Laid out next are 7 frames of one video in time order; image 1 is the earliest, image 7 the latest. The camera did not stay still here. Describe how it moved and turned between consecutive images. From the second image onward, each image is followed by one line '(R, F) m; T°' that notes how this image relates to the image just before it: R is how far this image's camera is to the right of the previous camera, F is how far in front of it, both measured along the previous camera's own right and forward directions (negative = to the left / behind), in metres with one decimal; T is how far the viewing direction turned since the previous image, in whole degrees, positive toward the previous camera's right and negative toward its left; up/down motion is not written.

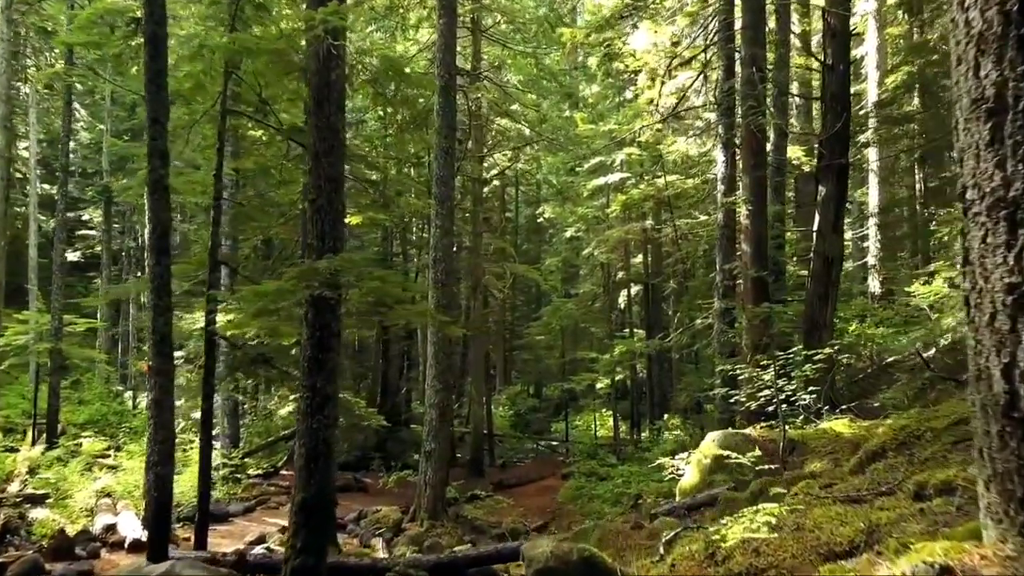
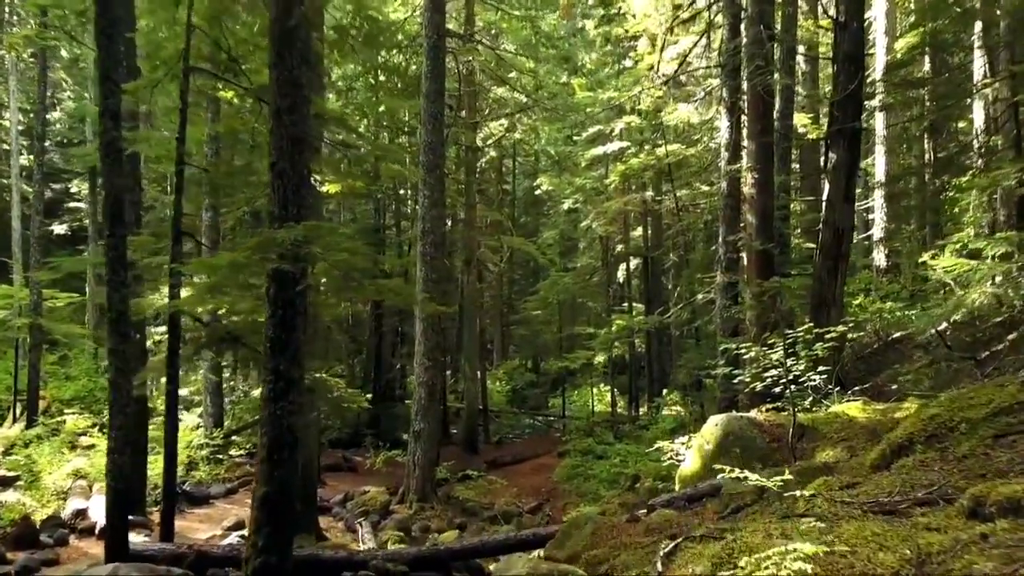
(+0.1, +0.6) m; 0°
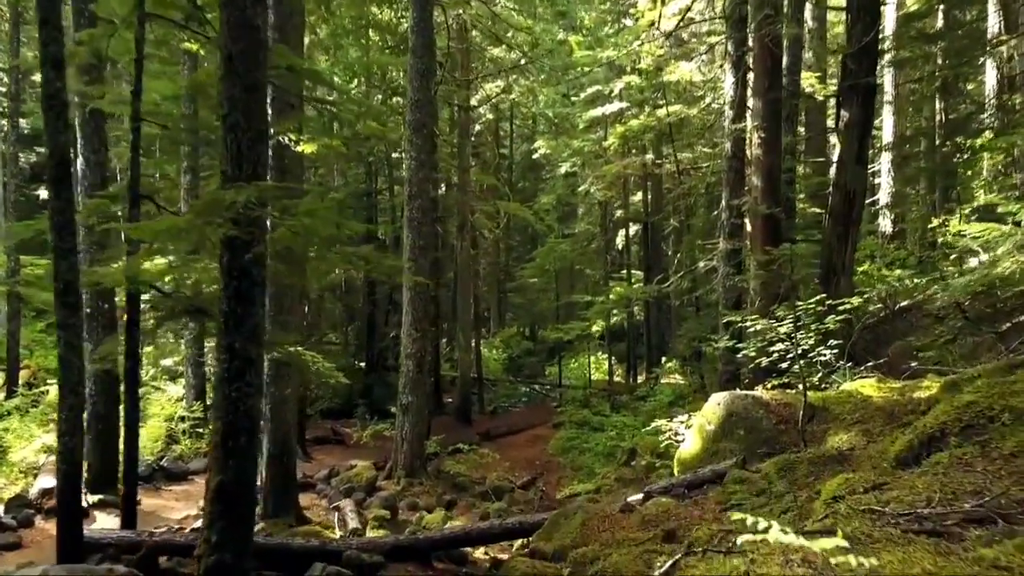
(+0.1, +0.6) m; 0°
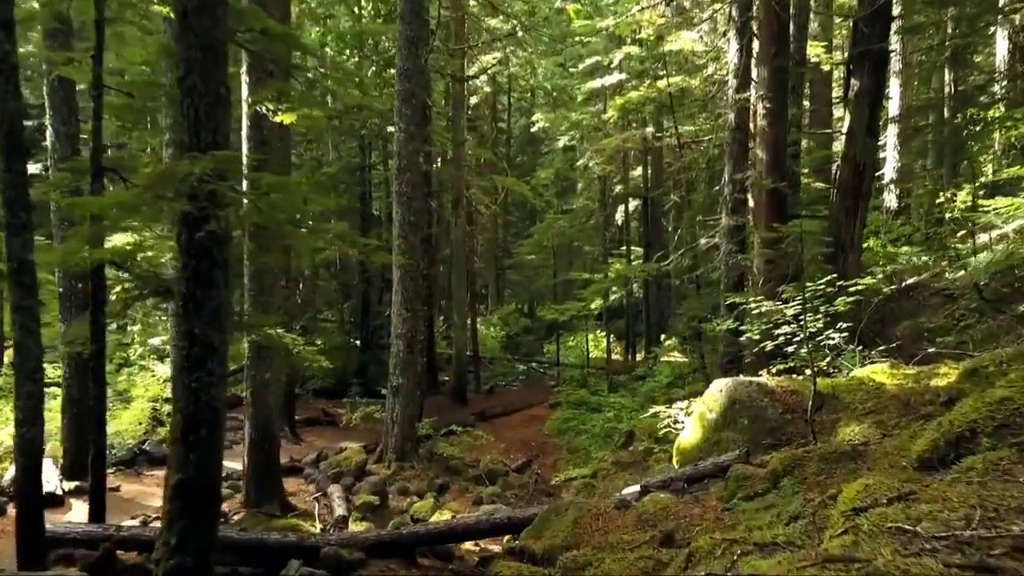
(+0.1, +0.5) m; 0°
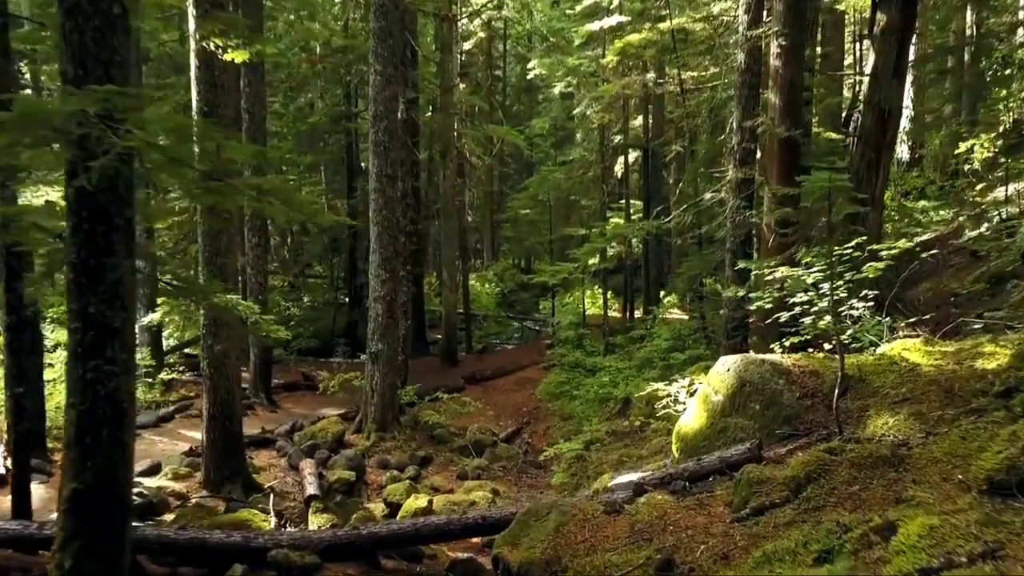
(+0.2, +0.9) m; 0°
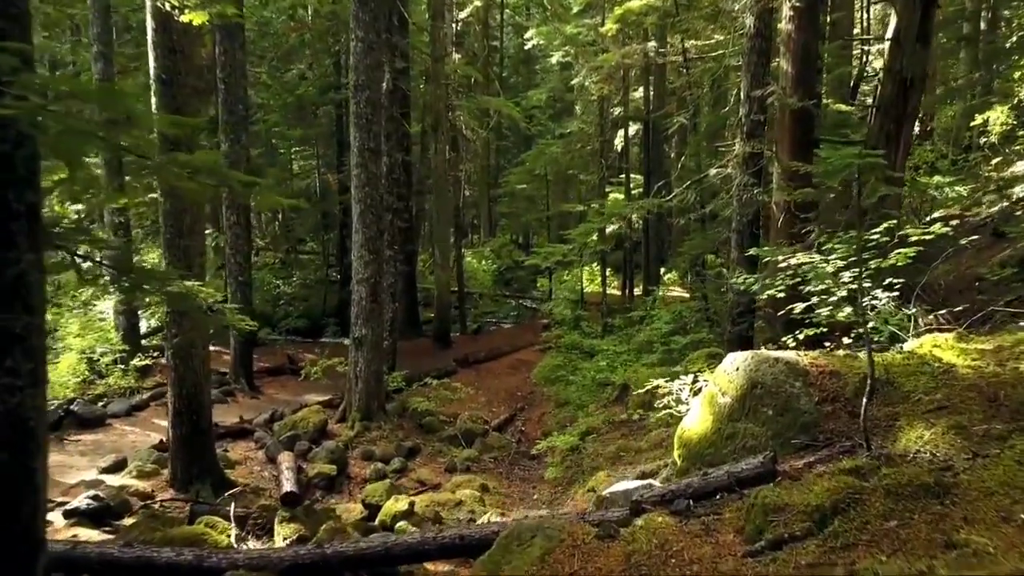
(+0.1, +0.6) m; 0°
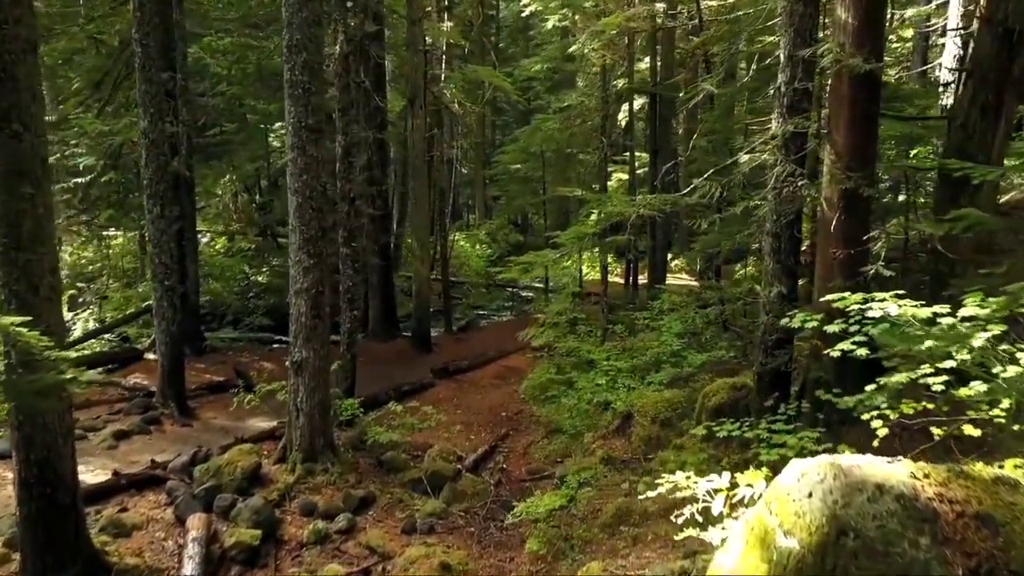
(+0.3, +2.1) m; 0°
